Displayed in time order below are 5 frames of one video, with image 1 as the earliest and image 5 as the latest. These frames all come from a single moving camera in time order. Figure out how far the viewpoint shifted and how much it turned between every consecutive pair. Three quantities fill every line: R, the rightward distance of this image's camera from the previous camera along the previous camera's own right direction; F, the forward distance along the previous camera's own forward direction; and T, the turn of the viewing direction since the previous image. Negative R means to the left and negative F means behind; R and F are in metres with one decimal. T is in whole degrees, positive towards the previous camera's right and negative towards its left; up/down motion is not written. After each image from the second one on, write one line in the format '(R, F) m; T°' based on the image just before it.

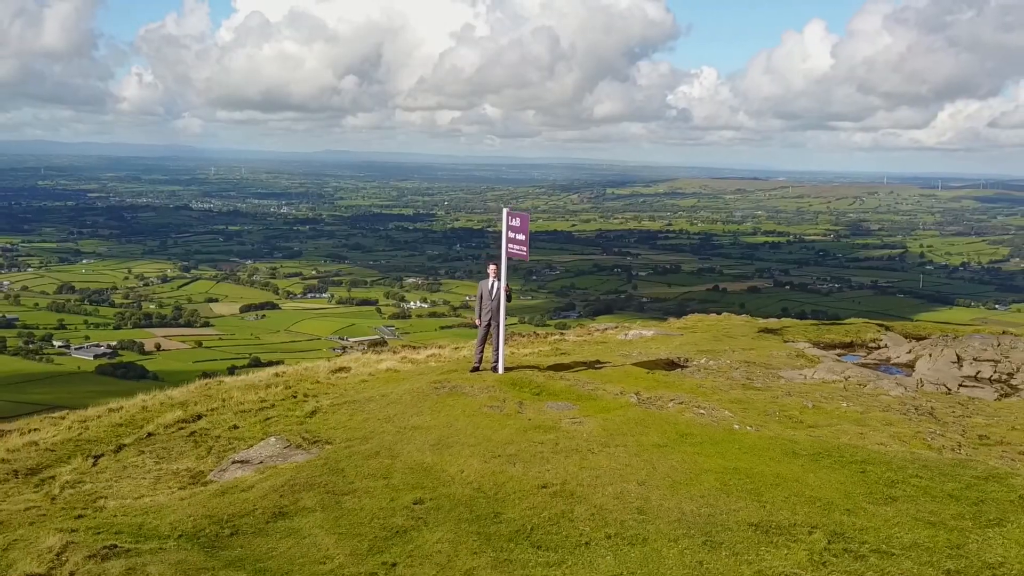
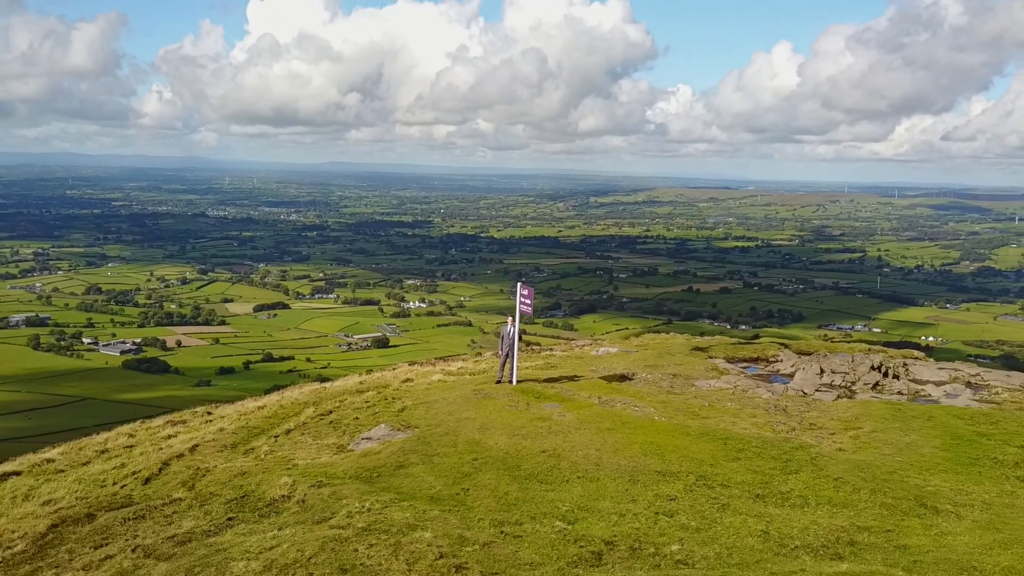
(-0.6, -6.6) m; +1°
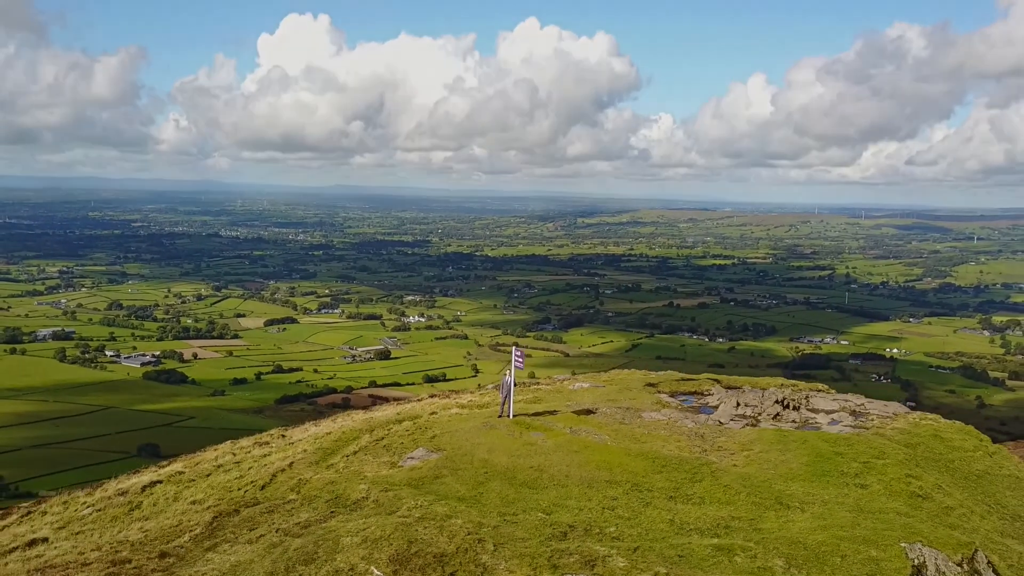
(-0.2, -7.4) m; +1°
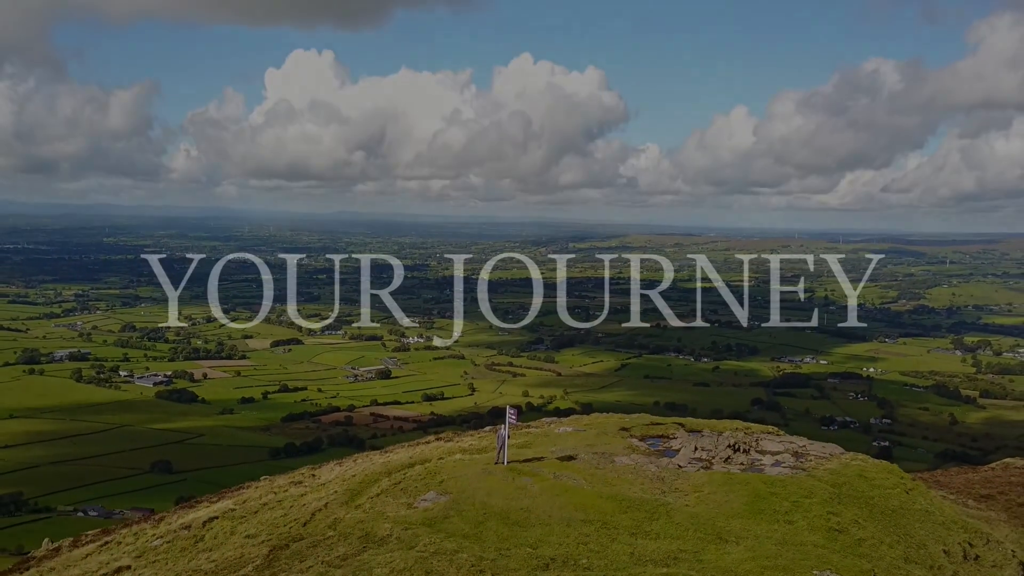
(0.0, -5.5) m; +1°
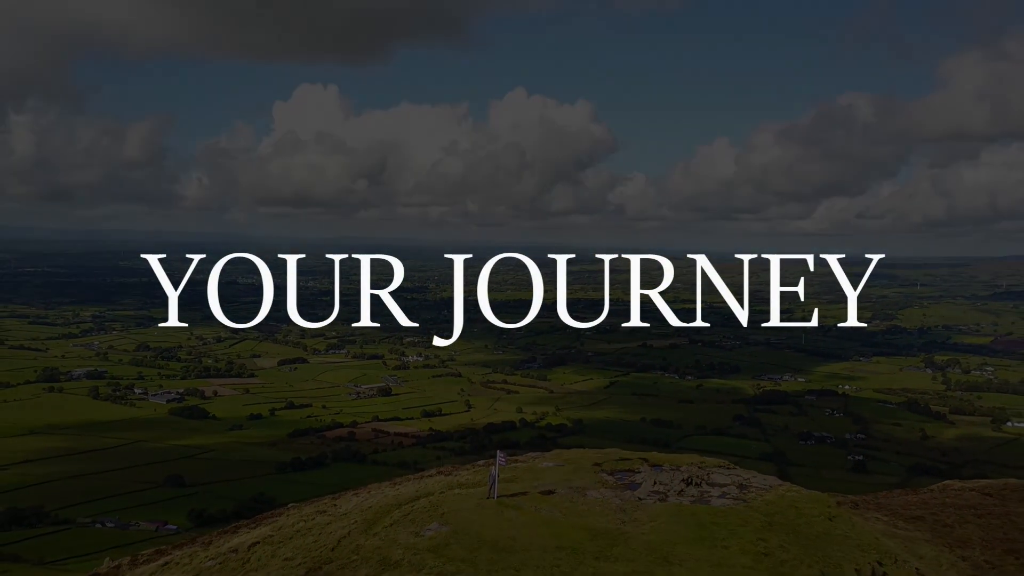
(+0.3, -6.6) m; 0°
